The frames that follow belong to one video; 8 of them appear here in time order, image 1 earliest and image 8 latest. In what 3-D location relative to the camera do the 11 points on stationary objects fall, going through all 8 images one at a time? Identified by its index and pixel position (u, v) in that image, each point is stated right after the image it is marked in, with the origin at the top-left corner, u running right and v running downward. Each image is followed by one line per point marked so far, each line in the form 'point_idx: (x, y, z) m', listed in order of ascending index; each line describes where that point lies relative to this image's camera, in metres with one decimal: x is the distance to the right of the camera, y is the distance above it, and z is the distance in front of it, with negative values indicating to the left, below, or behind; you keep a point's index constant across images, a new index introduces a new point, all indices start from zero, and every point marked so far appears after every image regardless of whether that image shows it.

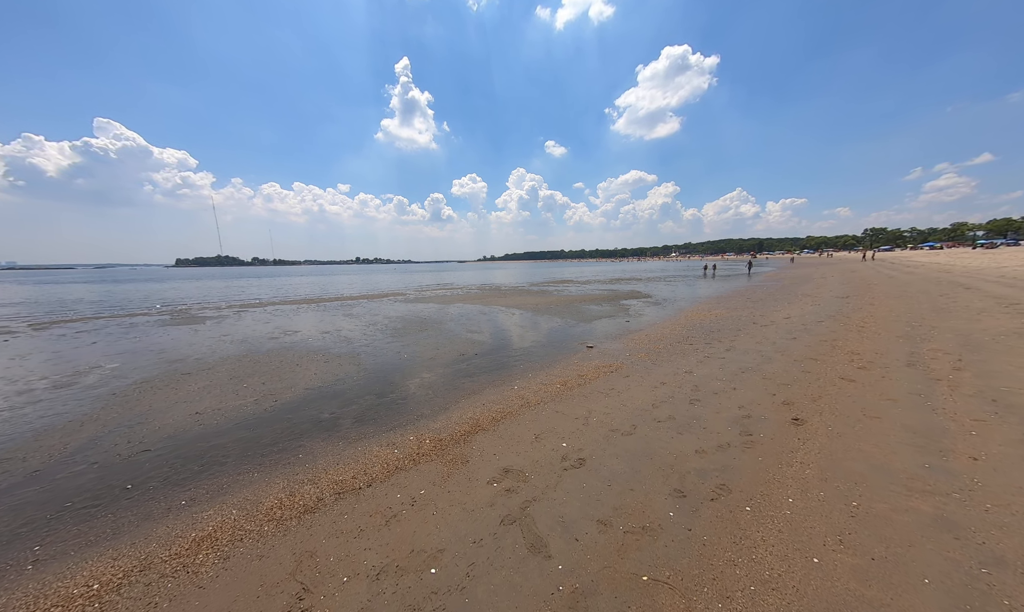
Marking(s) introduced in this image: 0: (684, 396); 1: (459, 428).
0: (+3.9, -2.1, +7.1) m
1: (-1.0, -2.4, +6.1) m
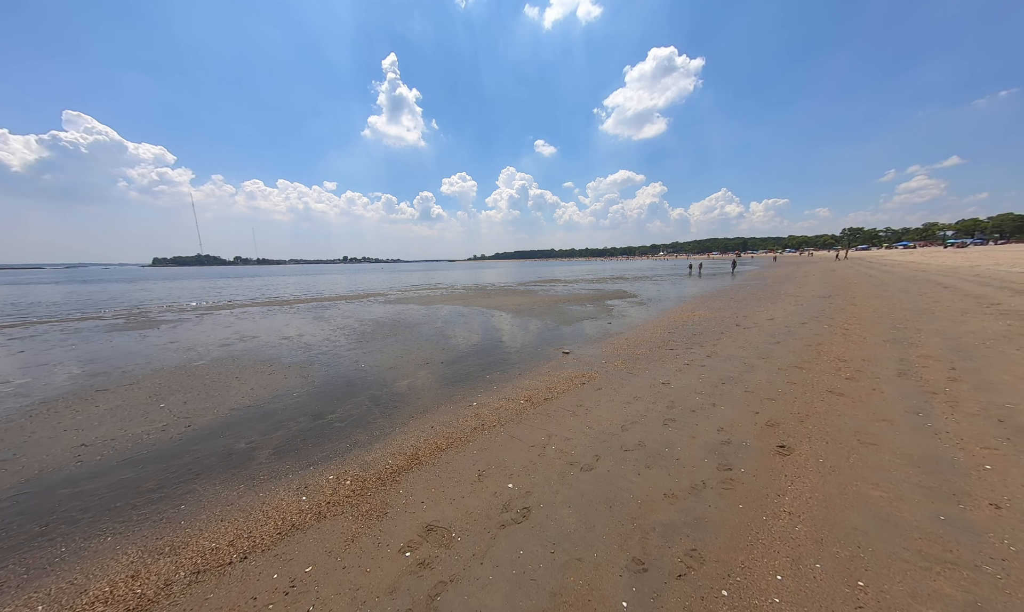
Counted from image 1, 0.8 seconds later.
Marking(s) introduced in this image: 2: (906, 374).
0: (+3.0, -2.2, +6.3) m
1: (-1.9, -2.5, +5.1) m
2: (+9.3, -1.6, +7.3) m
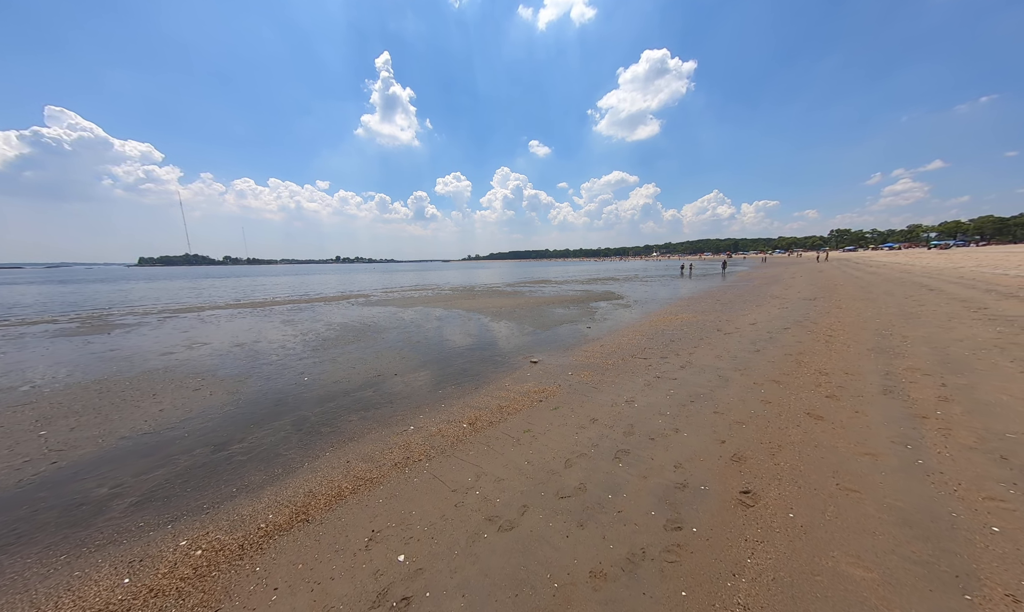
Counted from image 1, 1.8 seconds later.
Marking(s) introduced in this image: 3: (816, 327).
0: (+1.7, -2.4, +5.4) m
1: (-3.1, -2.8, +4.1) m
2: (+8.0, -1.8, +6.6) m
3: (+13.7, -0.9, +14.0) m
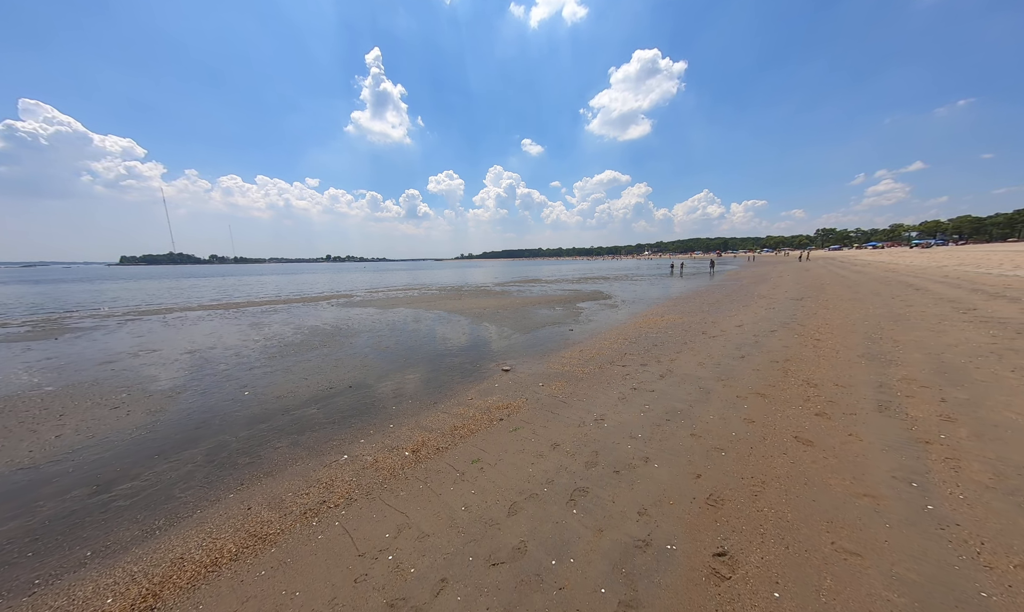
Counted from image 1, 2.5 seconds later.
0: (+0.8, -2.6, +4.6) m
1: (-4.0, -3.0, +3.2) m
2: (+7.1, -2.0, +5.9) m
3: (+12.6, -1.0, +13.5) m
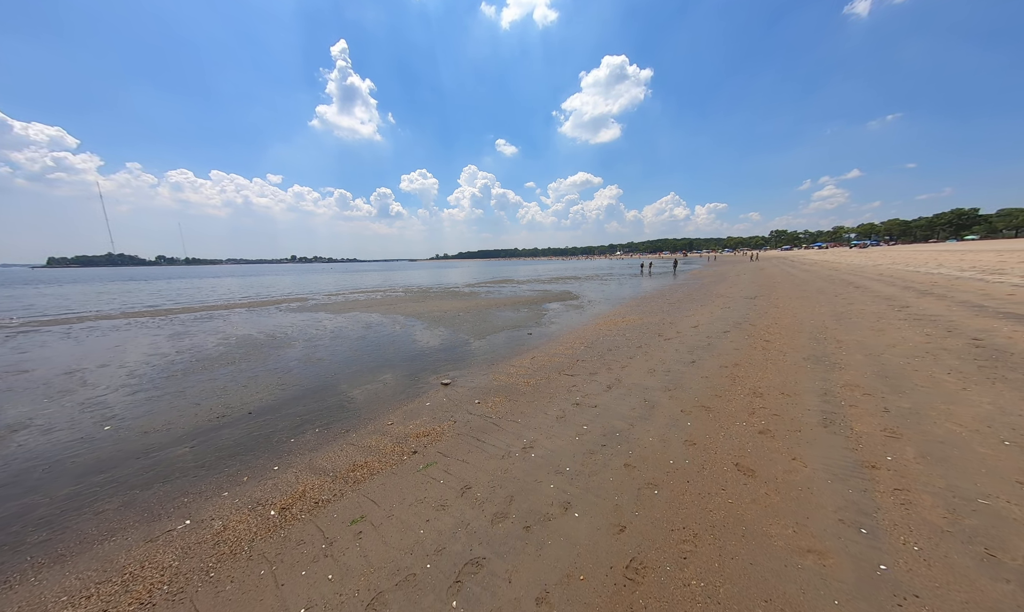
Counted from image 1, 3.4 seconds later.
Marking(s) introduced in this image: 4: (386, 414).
0: (-0.6, -2.8, +3.6) m
1: (-5.3, -3.2, +1.8) m
2: (+5.6, -2.0, +5.4) m
3: (+10.4, -1.0, +13.4) m
4: (-3.1, -2.7, +7.6) m
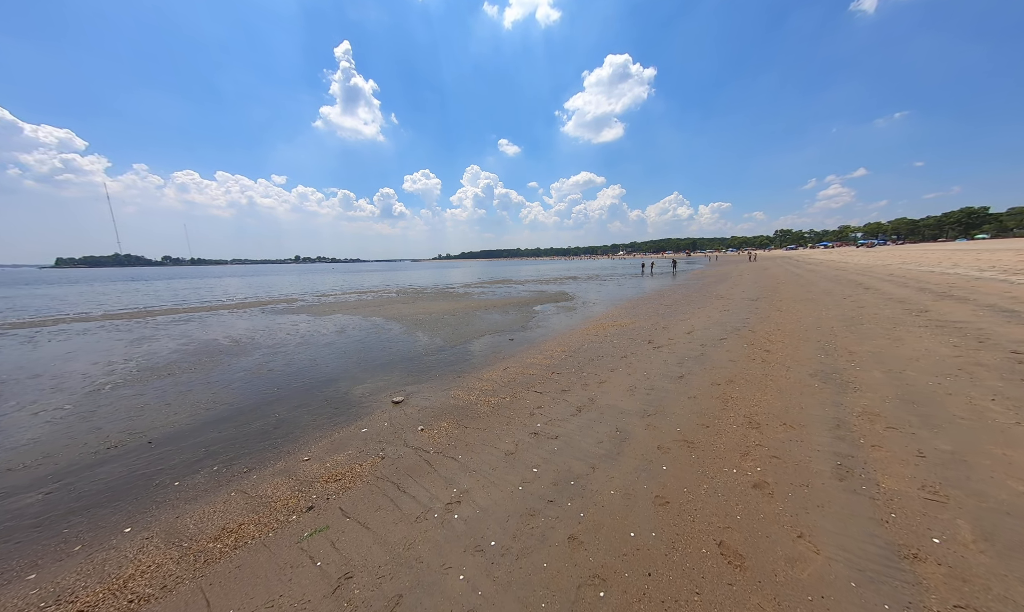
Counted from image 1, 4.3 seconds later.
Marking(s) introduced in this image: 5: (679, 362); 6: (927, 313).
0: (-1.7, -3.0, +2.3) m
1: (-6.4, -3.4, +0.6) m
2: (+4.5, -2.2, +4.1) m
3: (+9.4, -1.2, +12.0) m
4: (-4.2, -2.9, +6.4) m
5: (+5.4, -1.8, +10.0) m
6: (+17.1, -0.3, +12.7) m
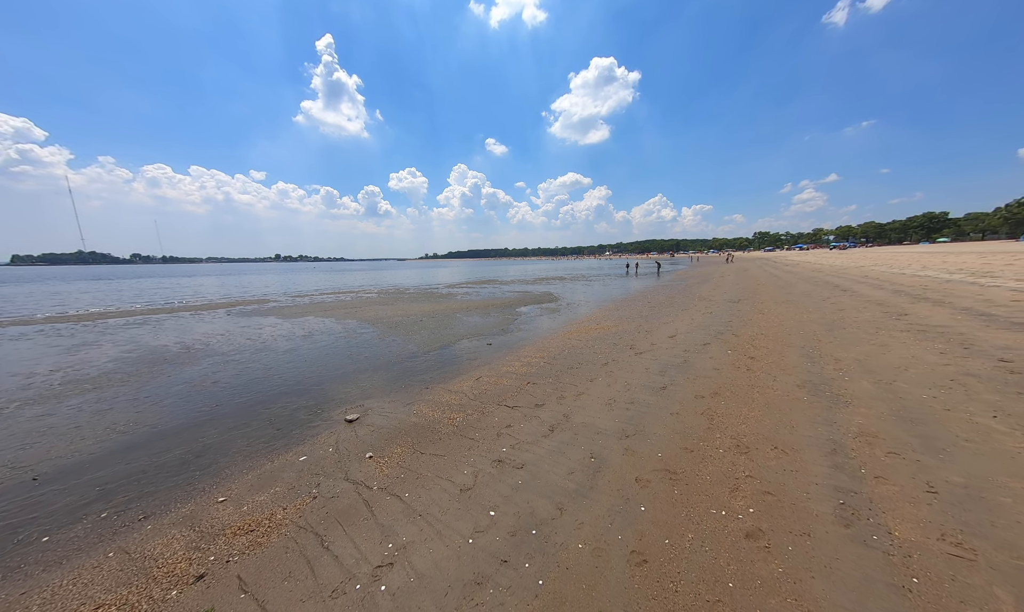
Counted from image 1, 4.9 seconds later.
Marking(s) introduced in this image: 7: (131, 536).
0: (-2.2, -3.1, +1.5) m
1: (-6.9, -3.5, -0.5) m
2: (+3.8, -2.4, +3.5) m
3: (+8.5, -1.4, +11.6) m
4: (-4.9, -3.0, +5.4) m
5: (+4.5, -1.9, +9.4) m
6: (+16.1, -0.4, +12.6) m
7: (-5.2, -3.1, +4.2) m
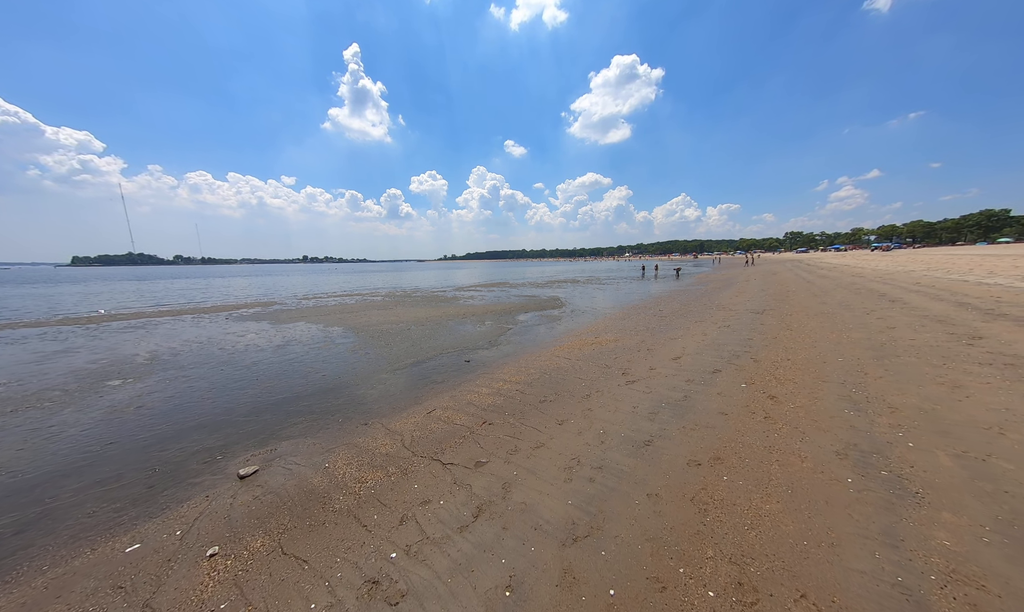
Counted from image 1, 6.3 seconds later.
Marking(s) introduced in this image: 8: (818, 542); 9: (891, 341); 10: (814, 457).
0: (-3.9, -3.6, -0.2) m
1: (-8.6, -4.0, -1.8) m
2: (+2.3, -2.9, +1.5) m
3: (+7.4, -2.0, +9.4) m
4: (-6.3, -3.5, +4.0) m
5: (+3.4, -2.5, +7.4) m
6: (+15.1, -1.1, +9.9) m
7: (-6.7, -3.6, +2.8) m
8: (+3.7, -2.7, +3.7) m
9: (+13.4, -1.2, +10.9) m
10: (+5.3, -2.4, +5.4) m
